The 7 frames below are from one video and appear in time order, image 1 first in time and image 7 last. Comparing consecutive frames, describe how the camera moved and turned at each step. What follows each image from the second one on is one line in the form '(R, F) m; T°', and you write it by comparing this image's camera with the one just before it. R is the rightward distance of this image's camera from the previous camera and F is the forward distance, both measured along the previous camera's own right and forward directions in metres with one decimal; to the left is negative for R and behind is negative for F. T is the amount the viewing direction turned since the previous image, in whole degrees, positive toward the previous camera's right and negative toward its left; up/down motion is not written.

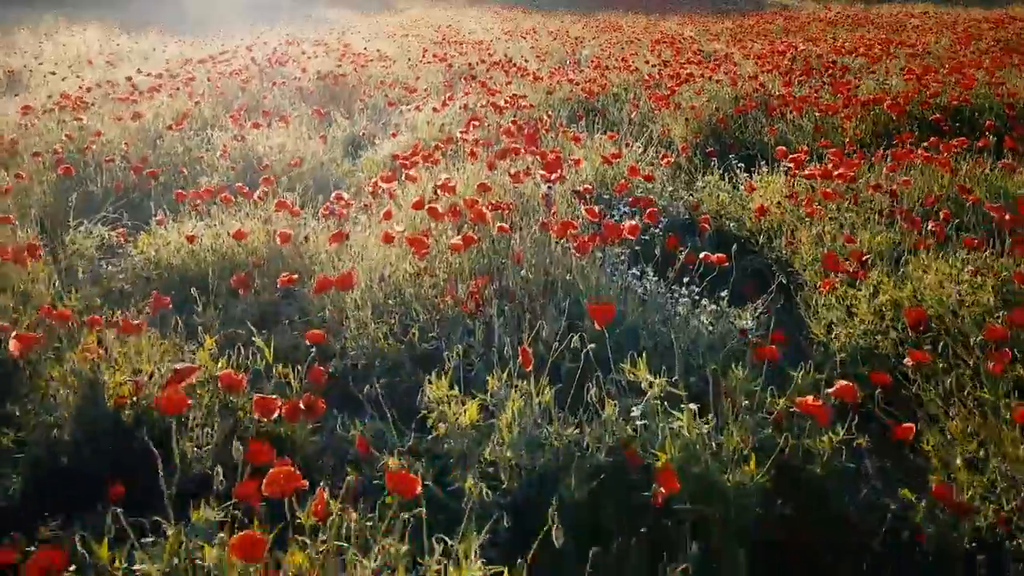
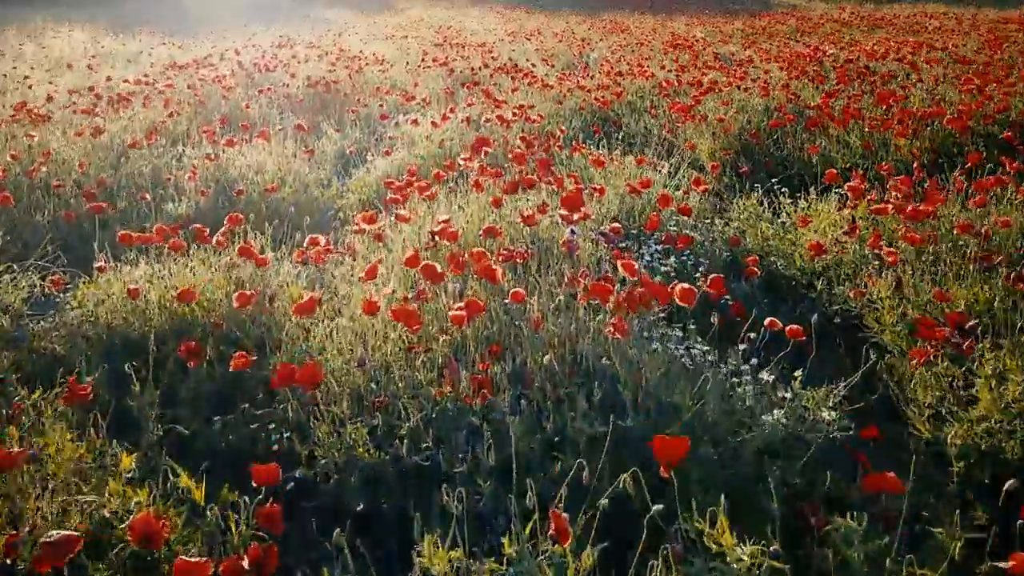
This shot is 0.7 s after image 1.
(-0.1, +0.7) m; 0°
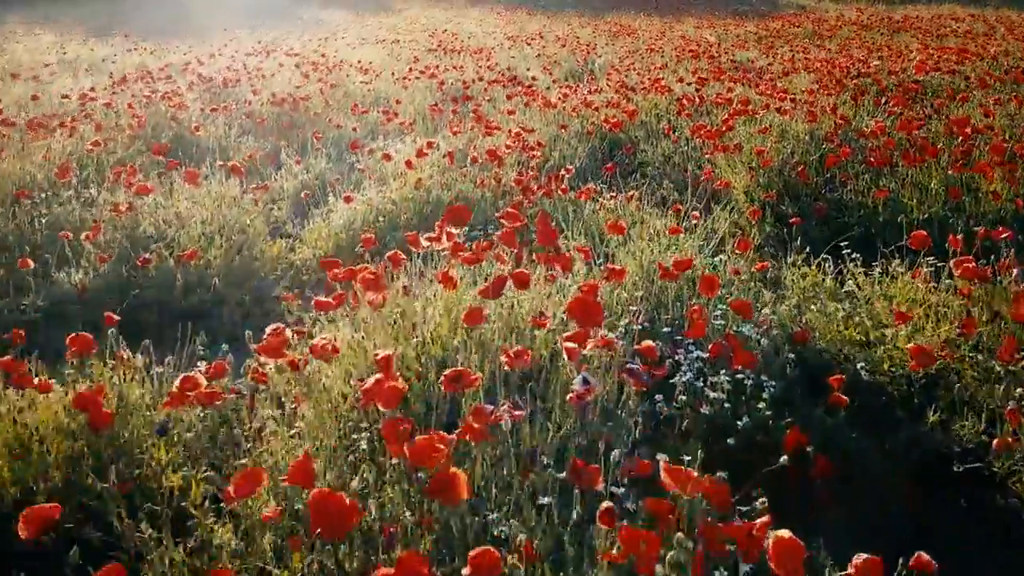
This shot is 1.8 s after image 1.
(+0.1, +1.1) m; 0°
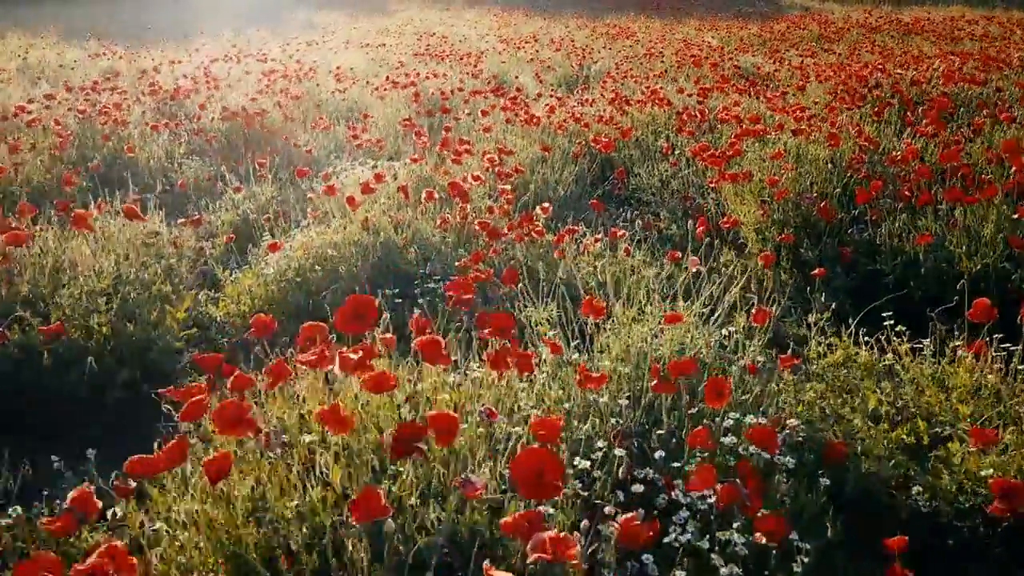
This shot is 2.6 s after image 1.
(+0.2, +0.7) m; 0°
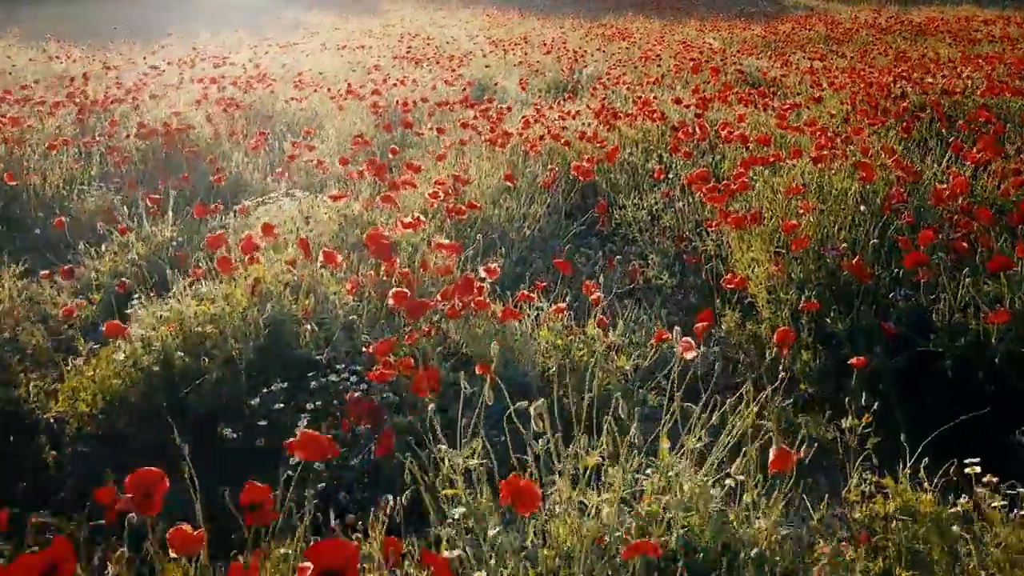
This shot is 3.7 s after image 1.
(+0.2, +0.9) m; 0°
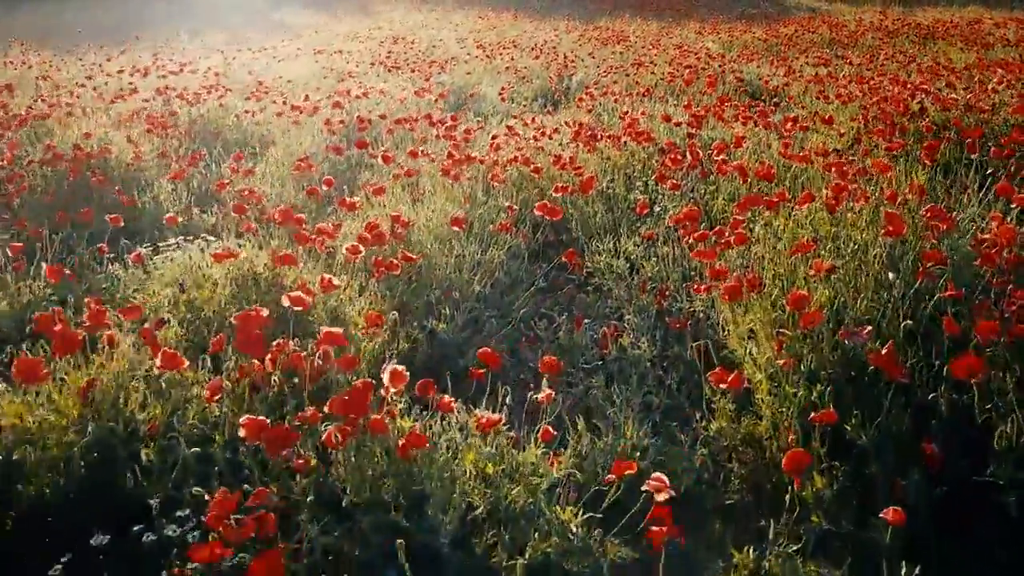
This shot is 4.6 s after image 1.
(+0.2, +0.7) m; 0°
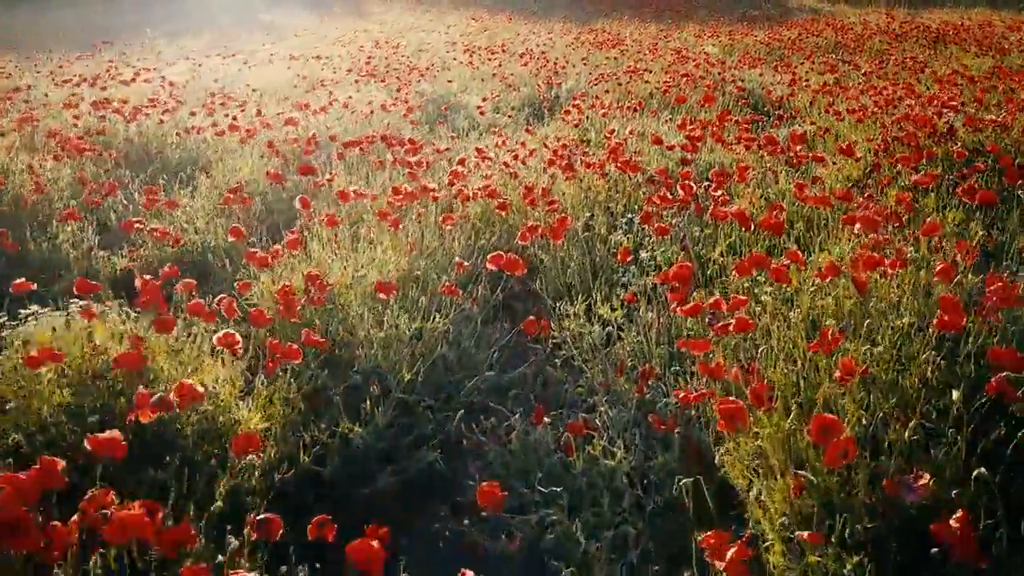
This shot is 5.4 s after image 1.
(+0.2, +0.7) m; 0°
